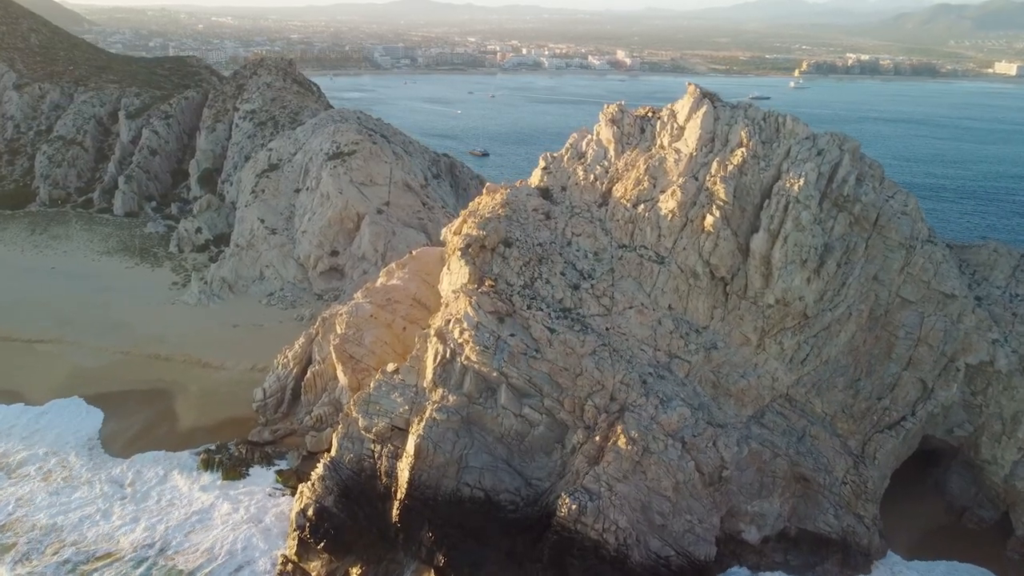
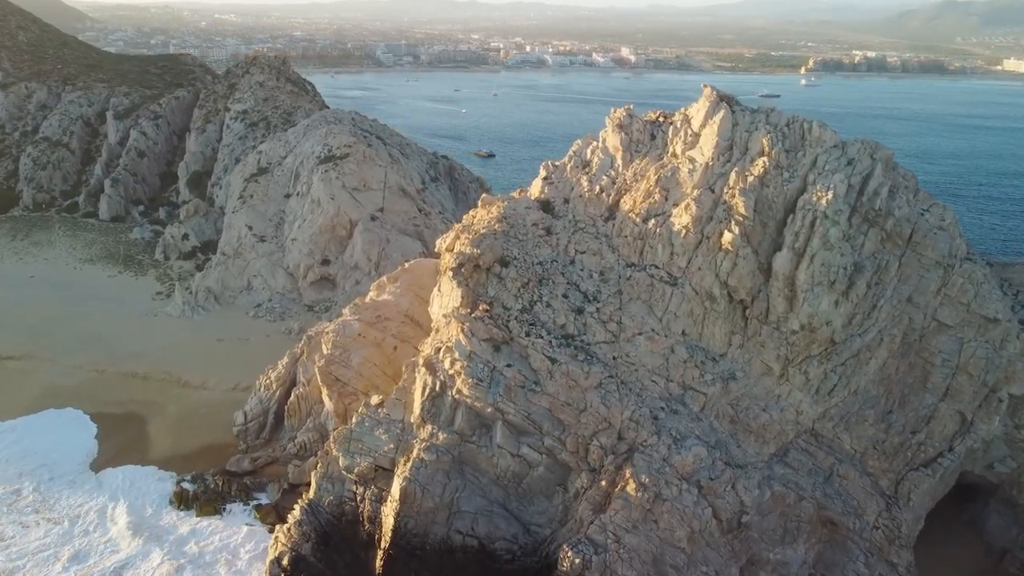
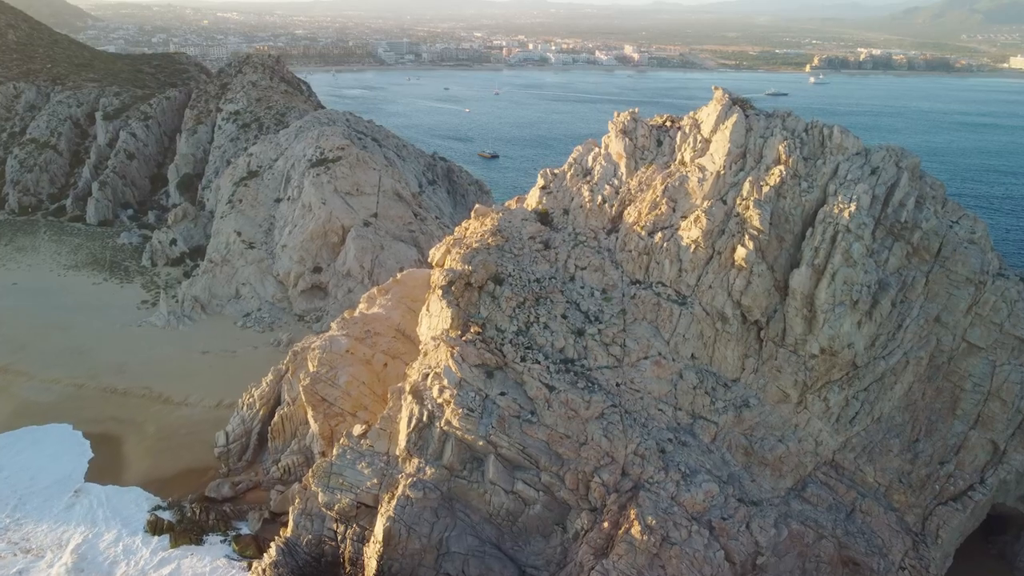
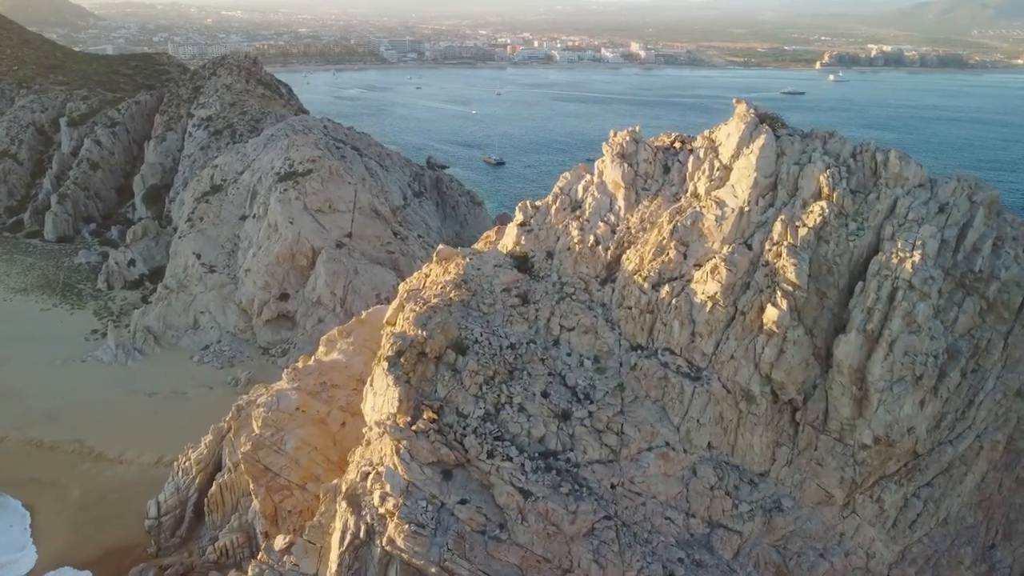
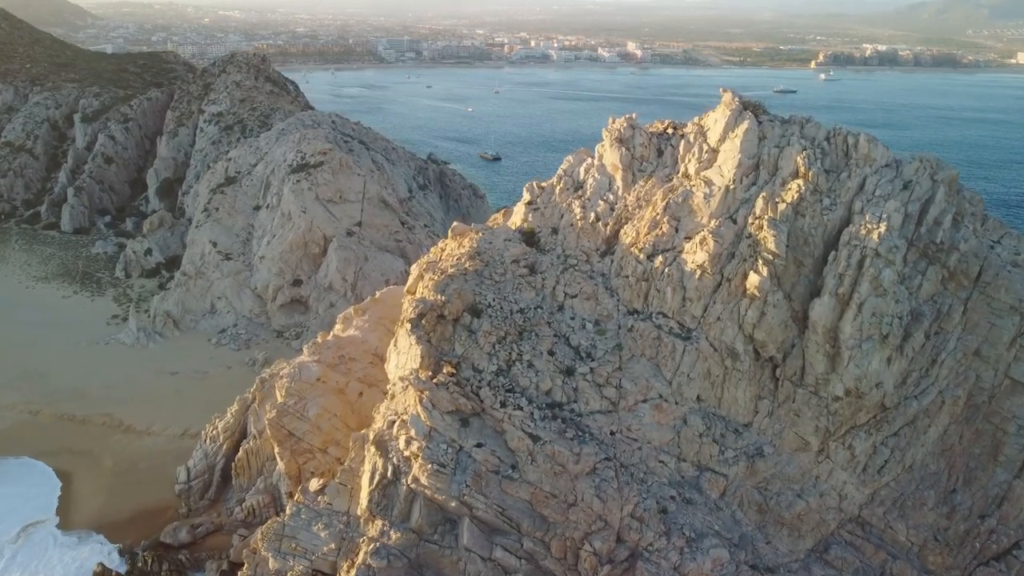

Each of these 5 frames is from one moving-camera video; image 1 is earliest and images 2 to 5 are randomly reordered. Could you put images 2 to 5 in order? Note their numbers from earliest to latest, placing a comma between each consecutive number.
2, 3, 5, 4
